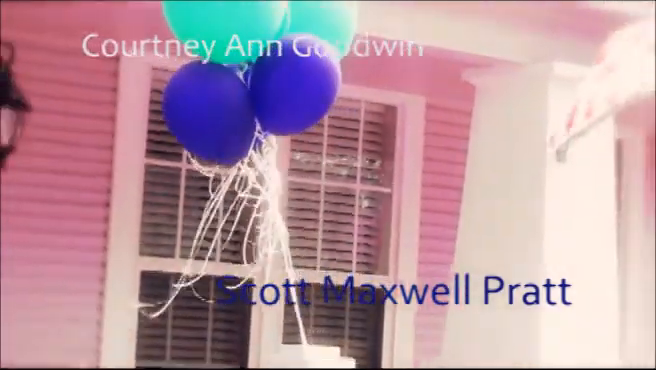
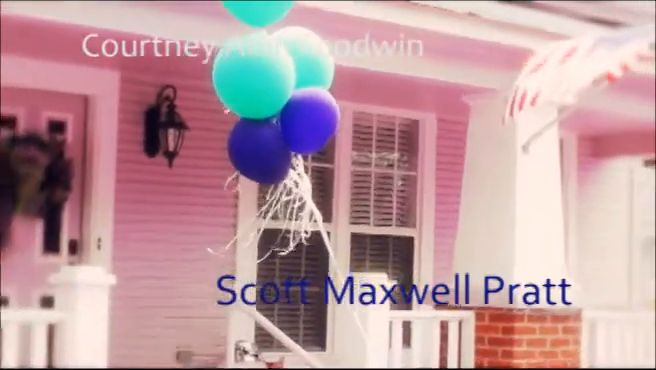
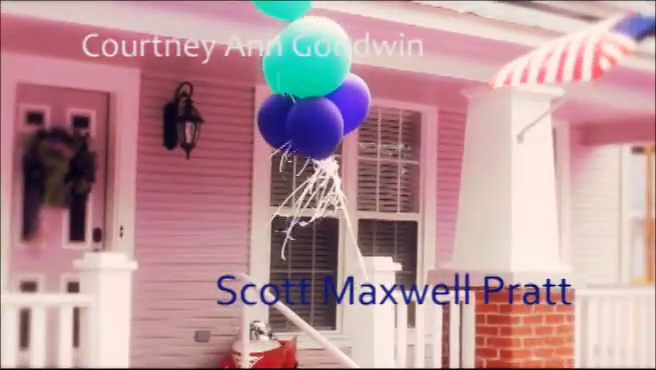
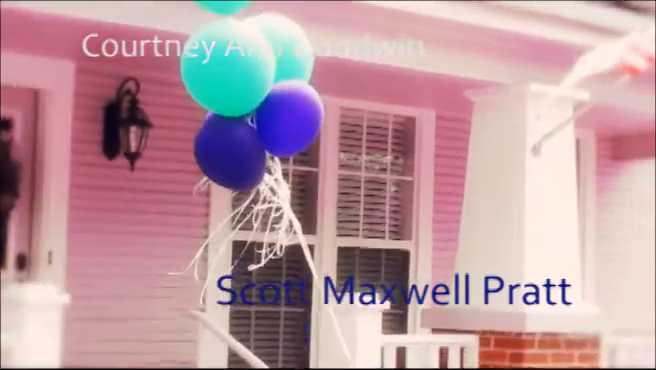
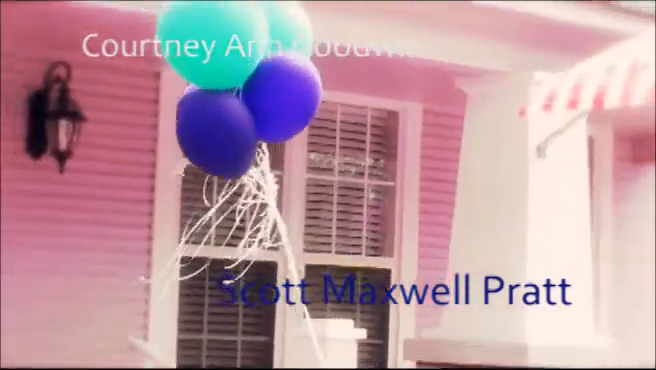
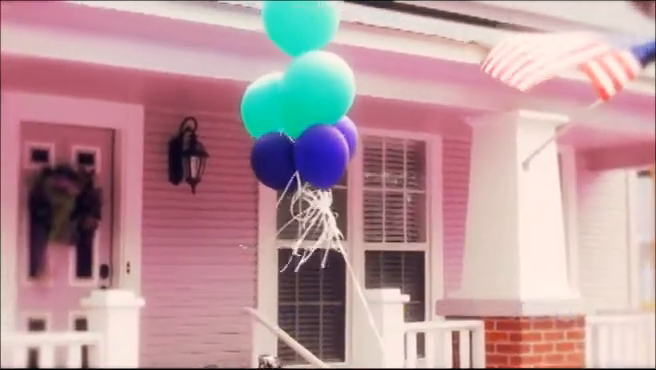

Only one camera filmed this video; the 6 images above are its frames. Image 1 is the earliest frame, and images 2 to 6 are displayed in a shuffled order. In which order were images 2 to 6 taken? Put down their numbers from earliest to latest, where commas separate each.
5, 4, 2, 3, 6
